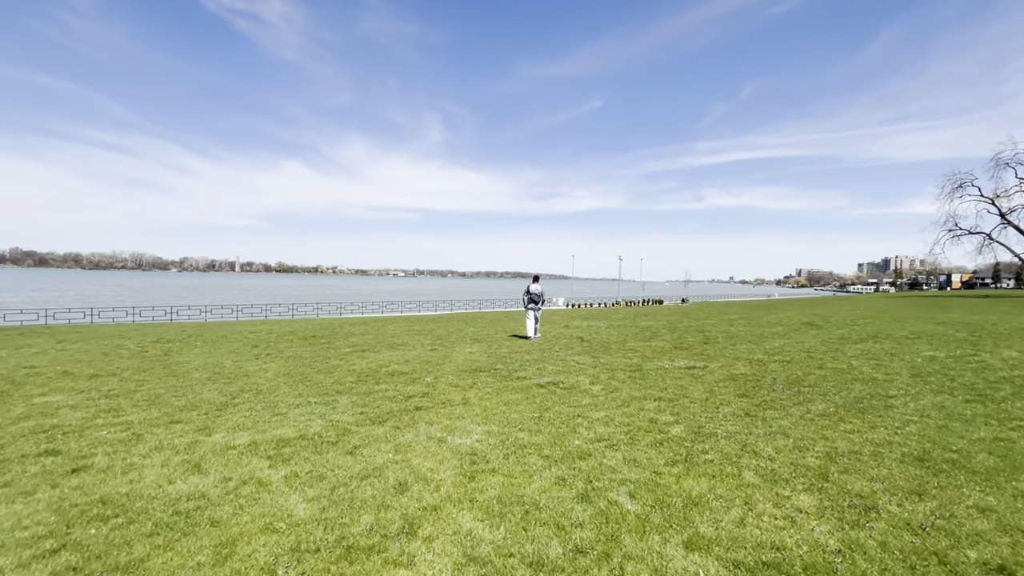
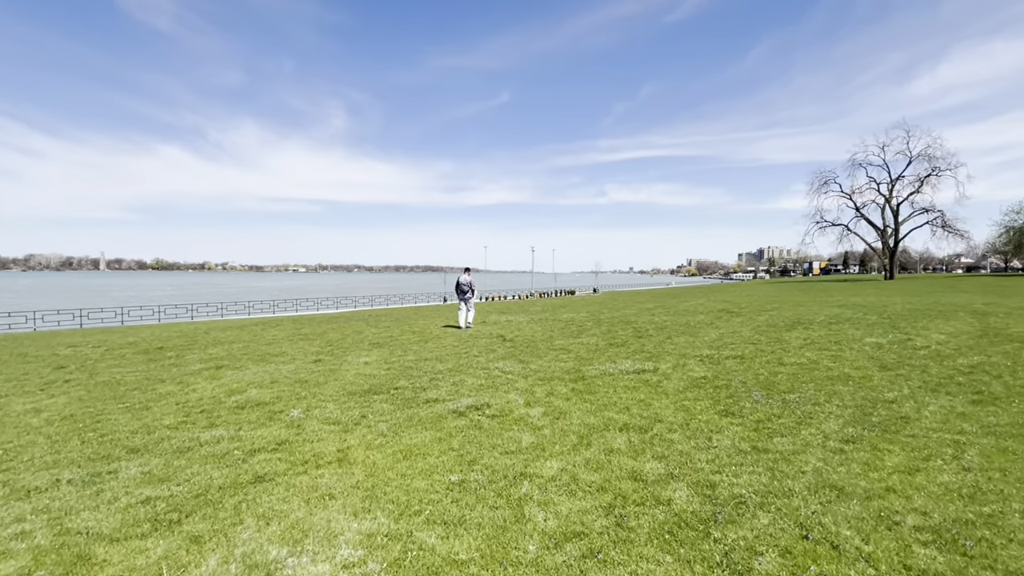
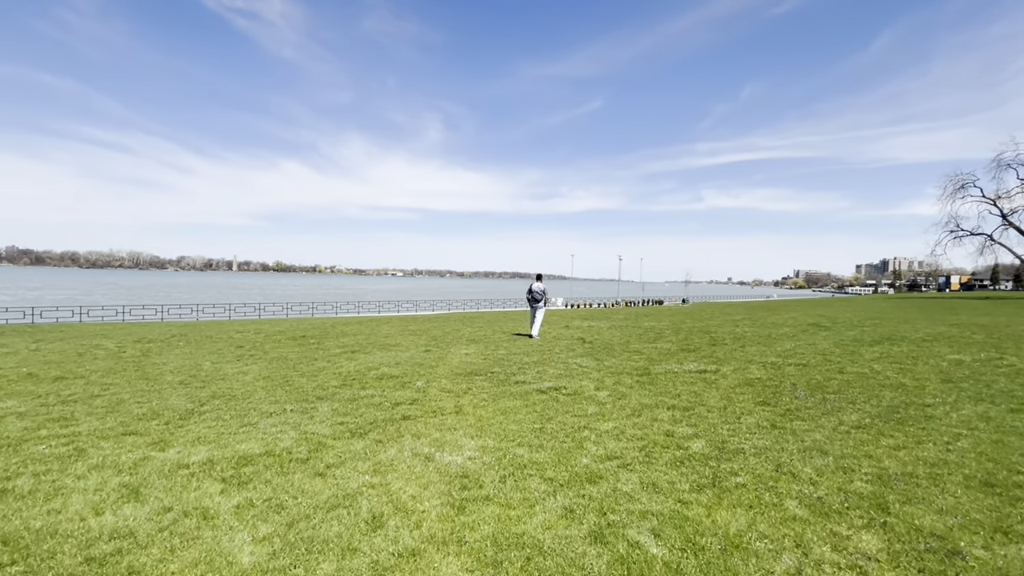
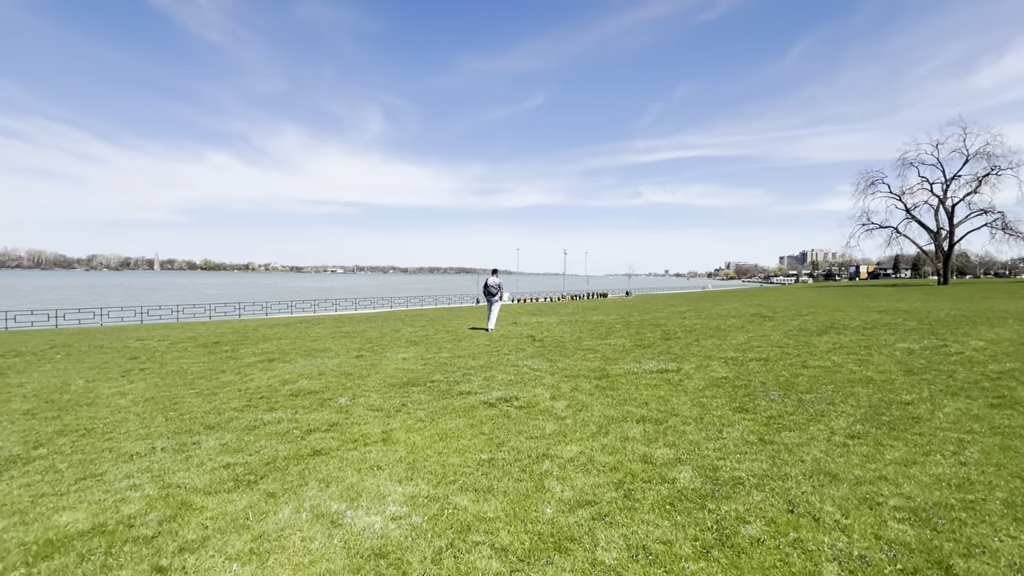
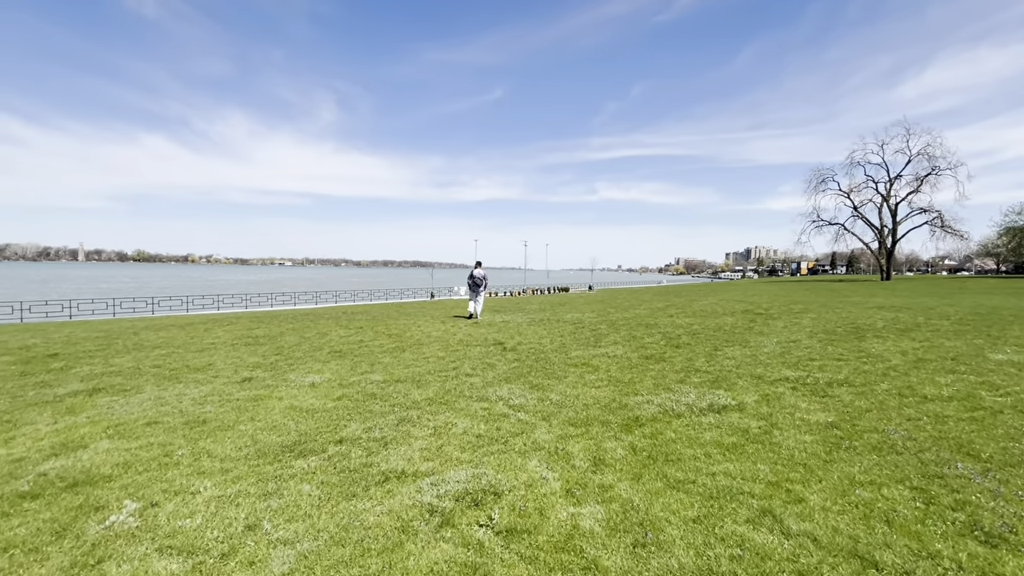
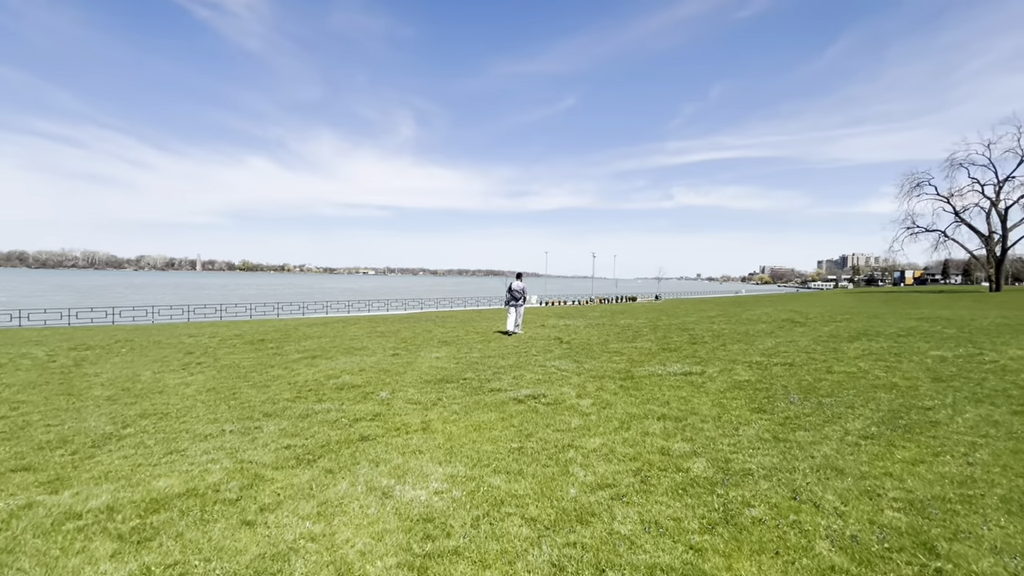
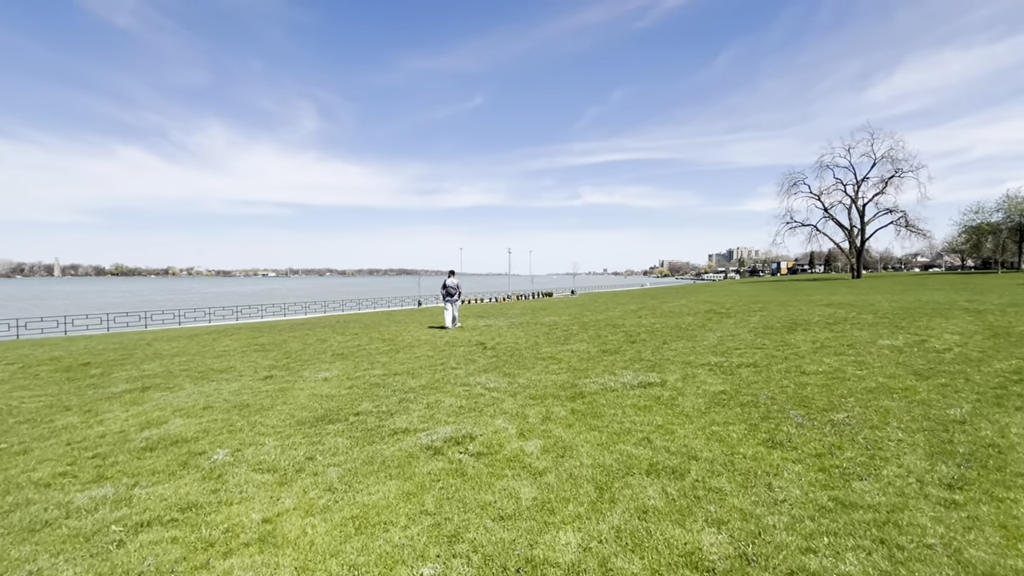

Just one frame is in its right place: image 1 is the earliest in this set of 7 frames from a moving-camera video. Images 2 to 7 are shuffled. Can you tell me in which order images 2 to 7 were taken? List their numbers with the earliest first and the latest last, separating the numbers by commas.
3, 6, 4, 2, 7, 5
